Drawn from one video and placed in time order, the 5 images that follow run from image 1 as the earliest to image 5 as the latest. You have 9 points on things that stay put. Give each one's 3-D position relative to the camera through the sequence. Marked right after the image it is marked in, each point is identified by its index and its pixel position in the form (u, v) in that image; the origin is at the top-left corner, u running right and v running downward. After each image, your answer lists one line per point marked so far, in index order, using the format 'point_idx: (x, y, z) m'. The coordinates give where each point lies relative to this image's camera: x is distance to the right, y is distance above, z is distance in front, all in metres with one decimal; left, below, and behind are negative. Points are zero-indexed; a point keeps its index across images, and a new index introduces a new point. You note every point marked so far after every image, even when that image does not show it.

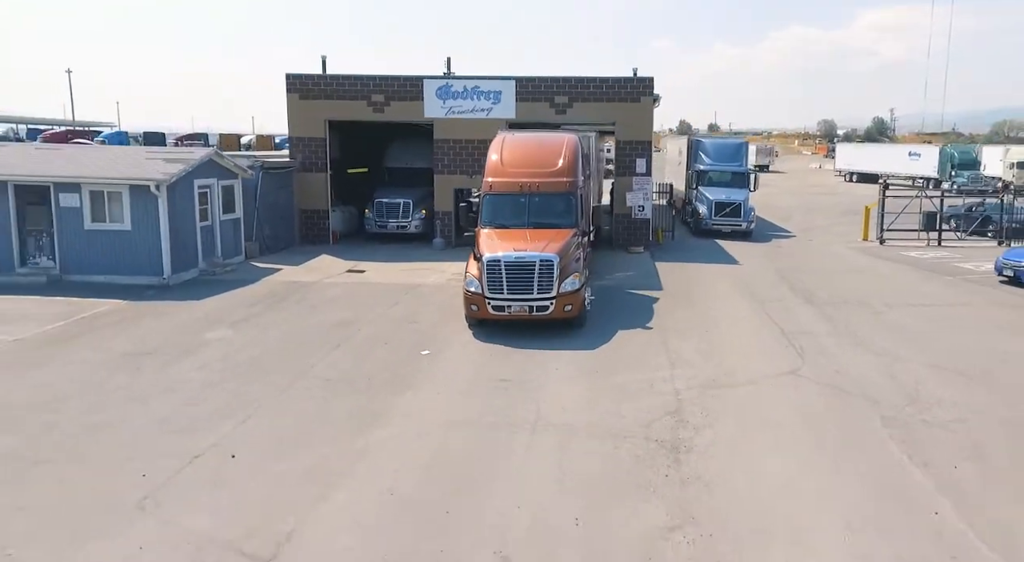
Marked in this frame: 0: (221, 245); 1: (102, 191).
0: (-6.2, +0.7, +18.0) m
1: (-7.5, +1.7, +15.5) m
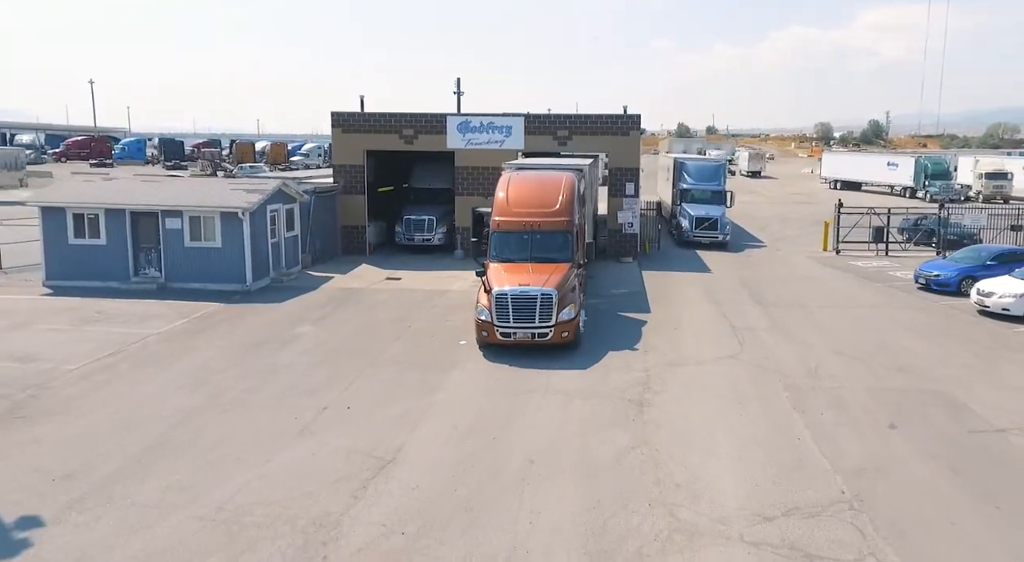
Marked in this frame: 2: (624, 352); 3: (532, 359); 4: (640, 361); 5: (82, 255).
0: (-5.9, +0.6, +22.0) m
1: (-7.2, +1.5, +19.5) m
2: (+2.0, -1.3, +15.2) m
3: (+0.3, -1.4, +14.6) m
4: (+2.2, -1.4, +14.5) m
5: (-10.0, +0.6, +19.7) m
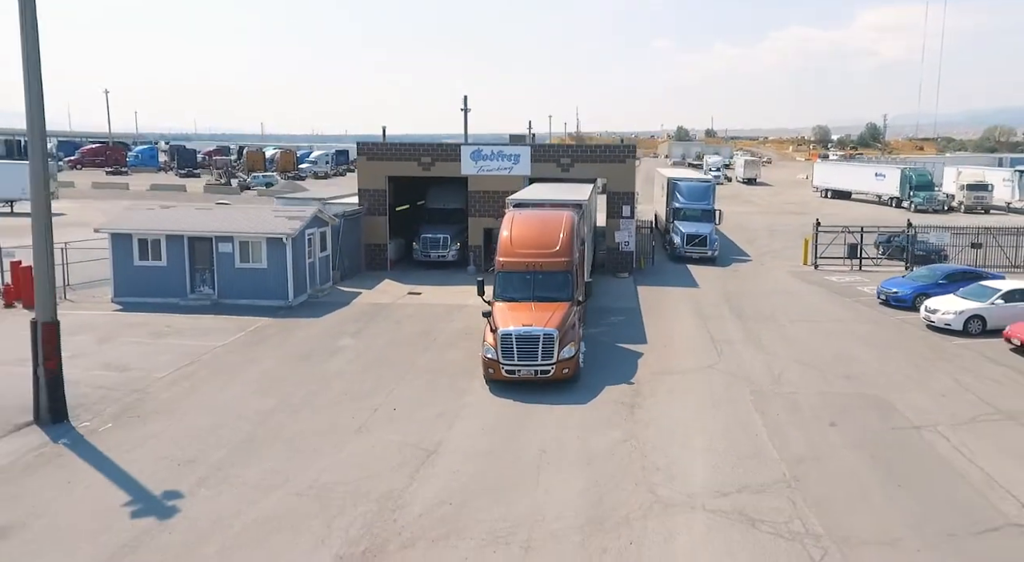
0: (-5.7, +0.1, +24.7) m
1: (-7.0, +1.1, +22.2) m
2: (+2.3, -1.7, +17.9) m
3: (+0.6, -1.8, +17.3) m
4: (+2.5, -1.8, +17.2) m
5: (-9.8, +0.2, +22.5) m
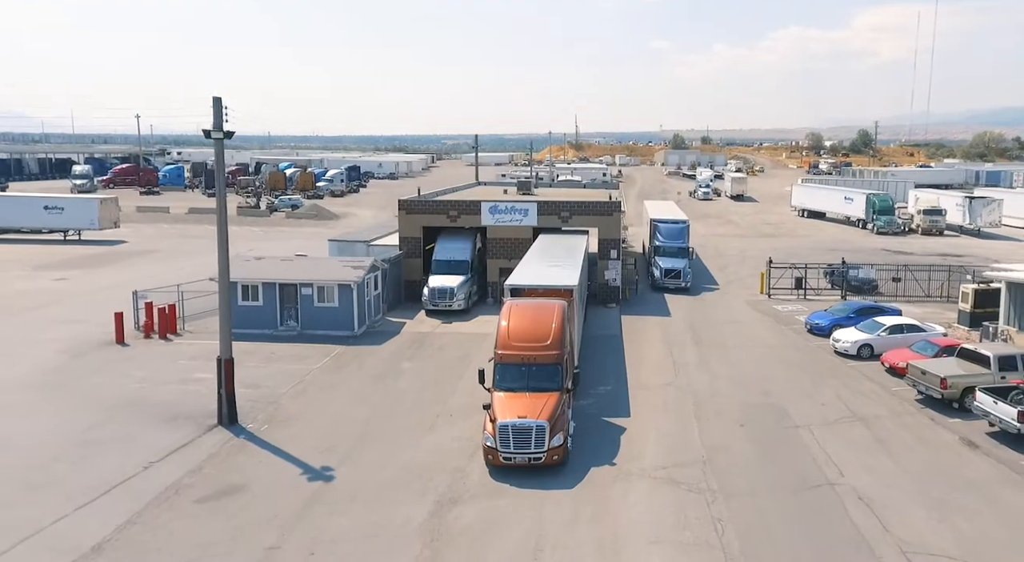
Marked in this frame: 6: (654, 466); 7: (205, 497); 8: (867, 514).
0: (-5.2, -1.1, +31.8) m
1: (-6.5, -0.2, +29.3) m
2: (+2.7, -2.9, +25.0) m
3: (+1.0, -3.0, +24.4) m
4: (+2.9, -3.0, +24.3) m
5: (-9.4, -1.1, +29.5) m
6: (+3.1, -4.1, +18.3) m
7: (-6.0, -4.2, +16.5) m
8: (+6.8, -4.4, +16.0) m
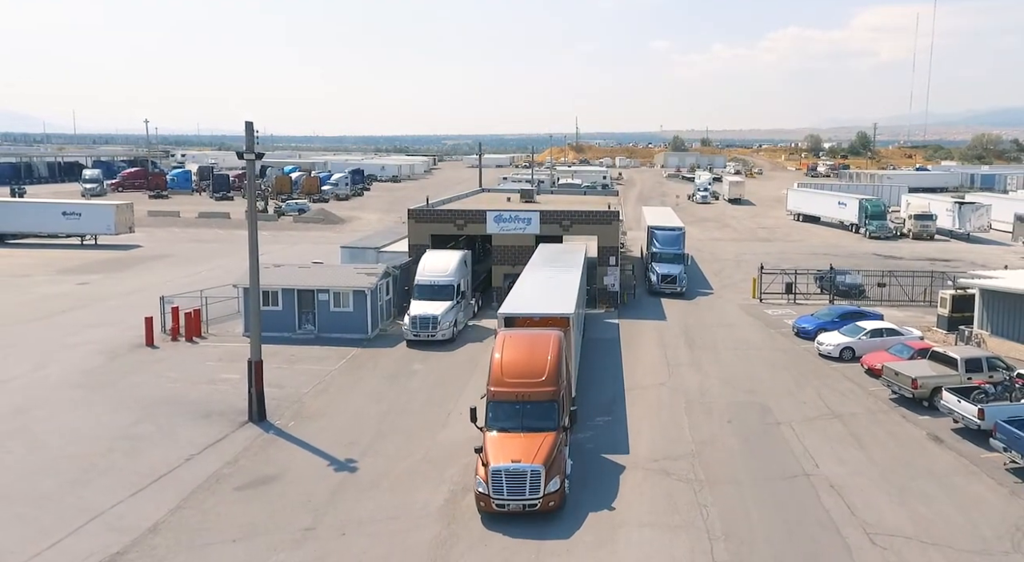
0: (-5.1, -1.3, +33.7) m
1: (-6.4, -0.4, +31.2) m
2: (+2.9, -3.2, +26.8) m
3: (+1.2, -3.3, +26.3) m
4: (+3.1, -3.3, +26.2) m
5: (-9.2, -1.3, +31.4) m
6: (+3.2, -4.3, +20.1) m
7: (-5.9, -4.5, +18.4) m
8: (+6.9, -4.7, +17.9) m
